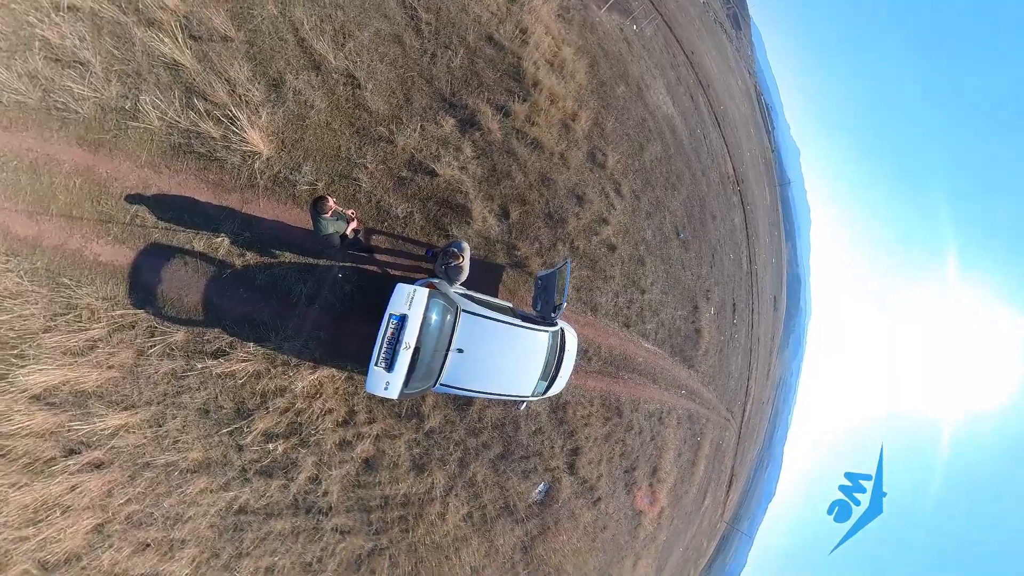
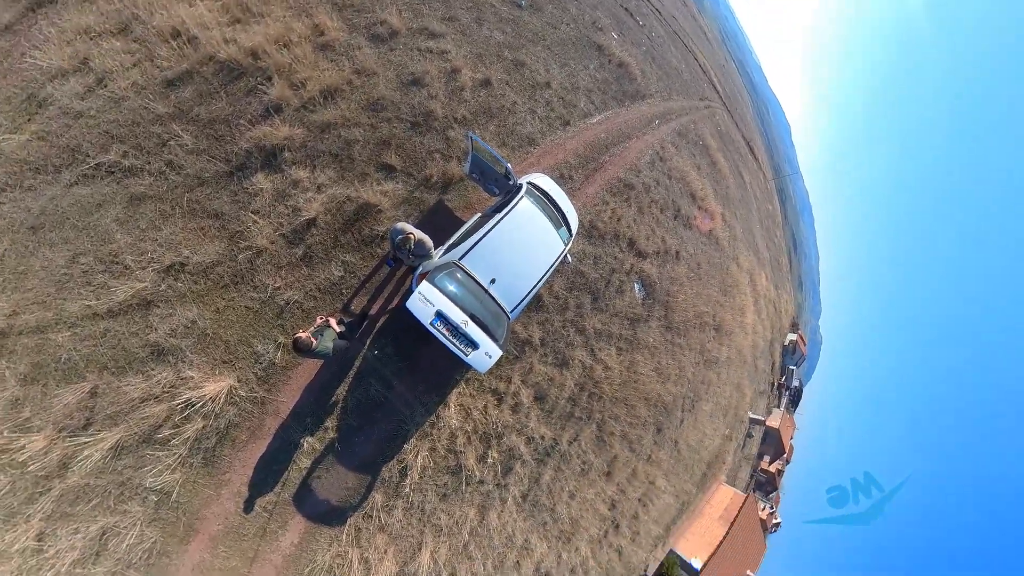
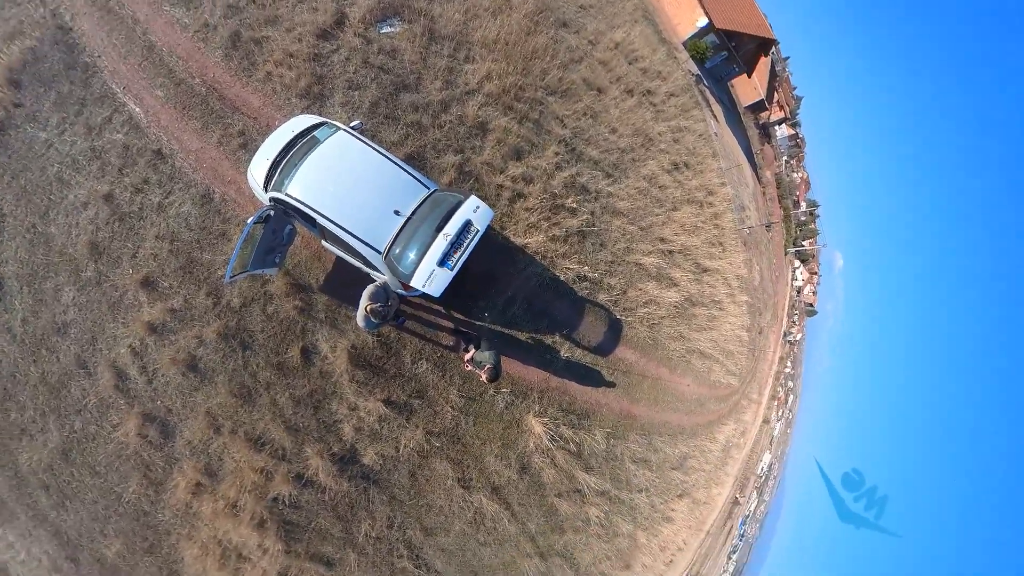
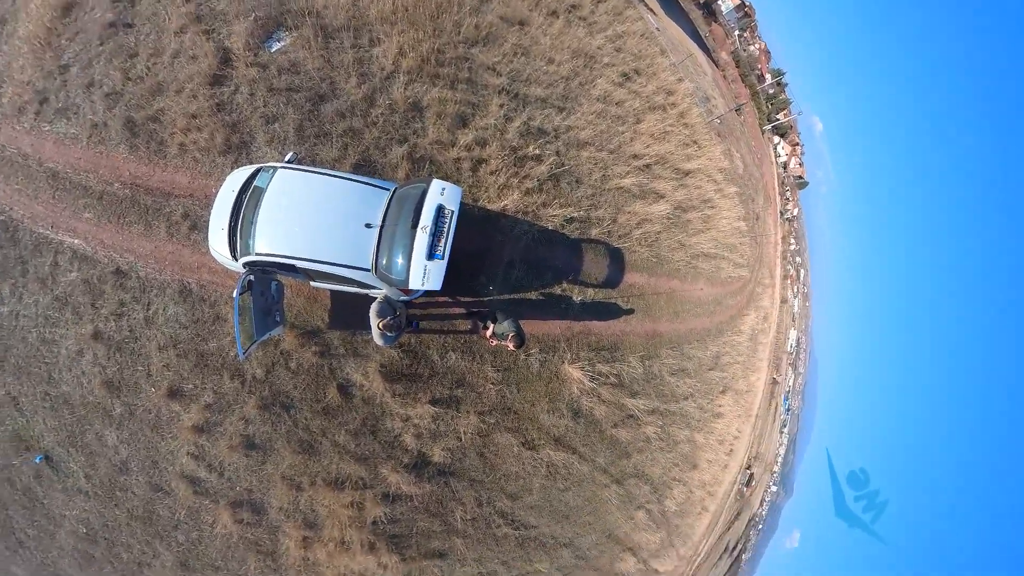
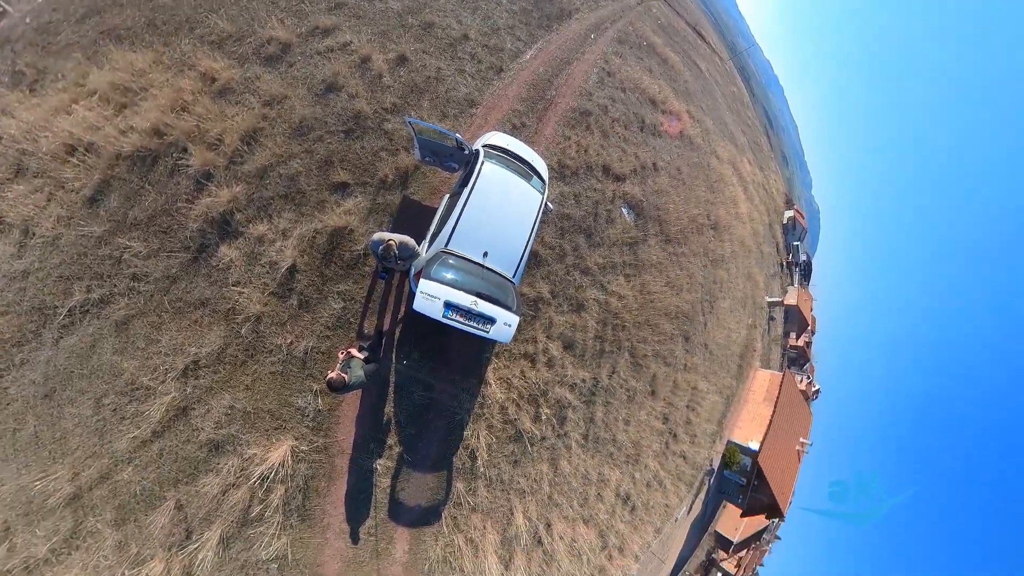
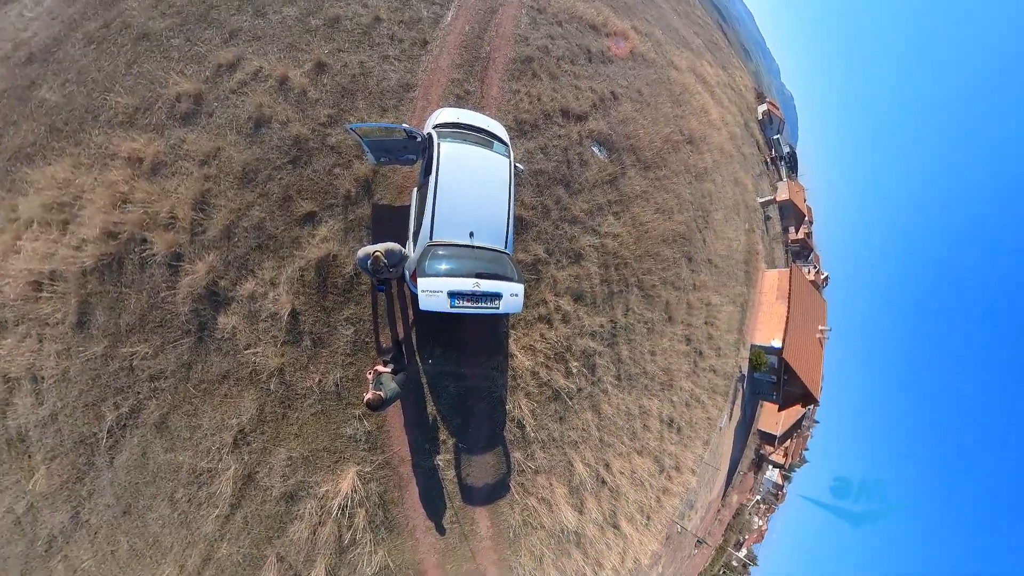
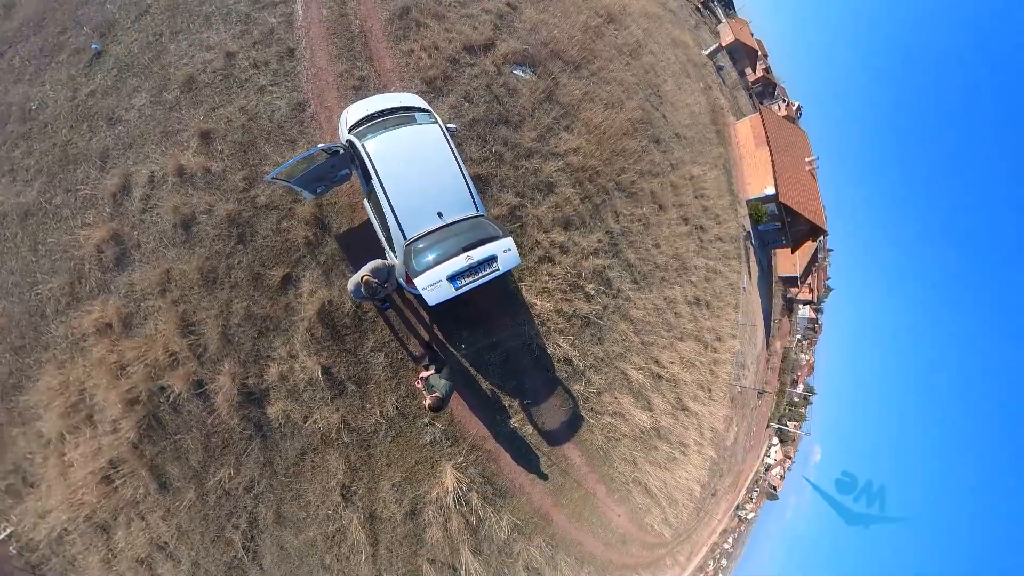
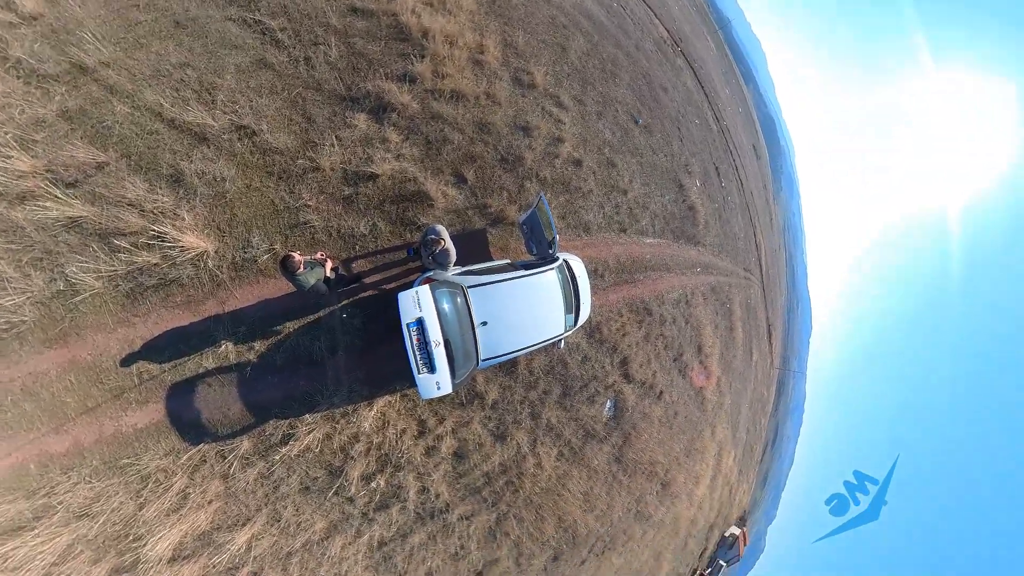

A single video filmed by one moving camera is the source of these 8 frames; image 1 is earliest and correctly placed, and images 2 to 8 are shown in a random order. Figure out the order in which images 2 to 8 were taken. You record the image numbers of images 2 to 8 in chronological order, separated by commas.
8, 2, 5, 6, 7, 3, 4
